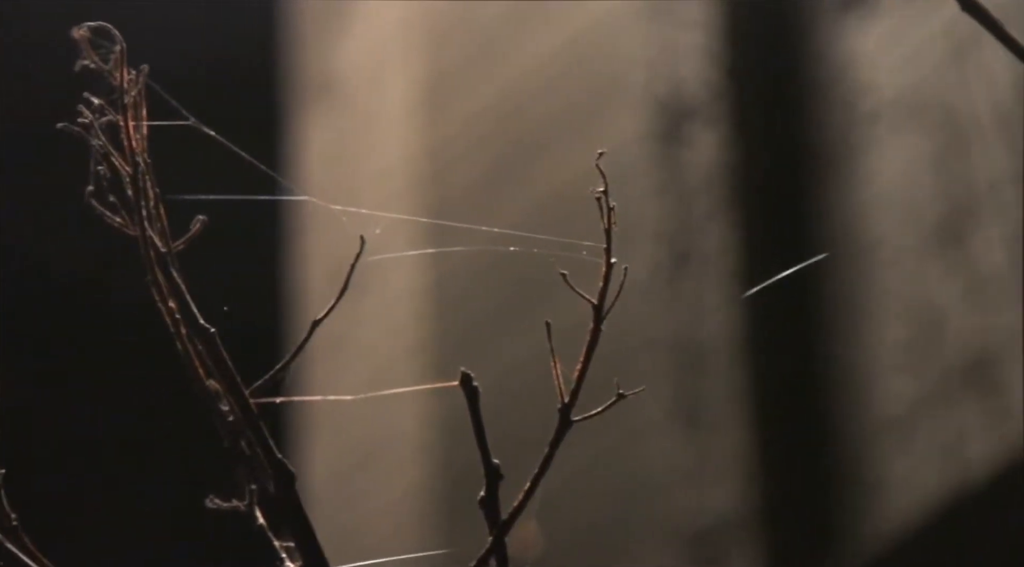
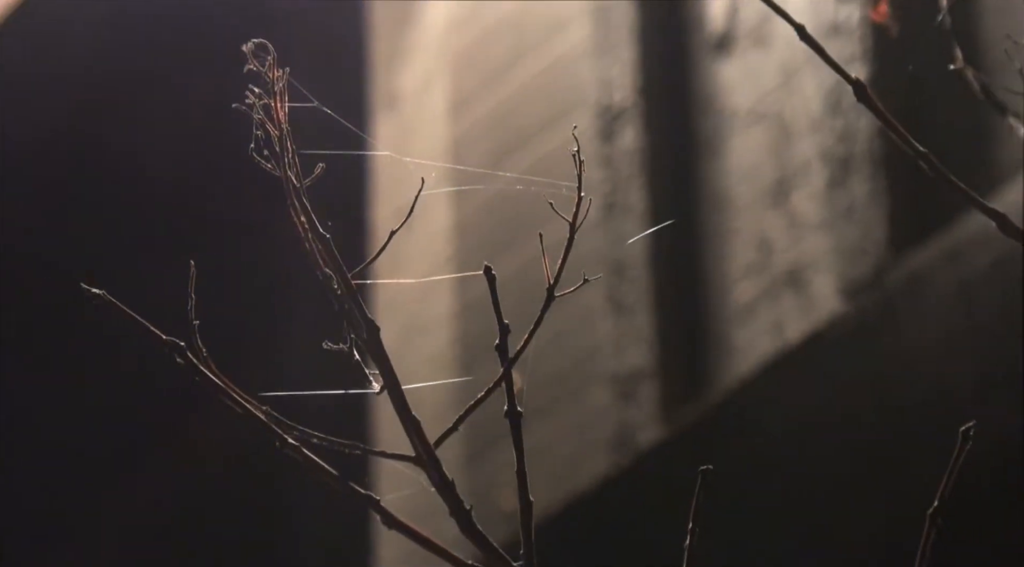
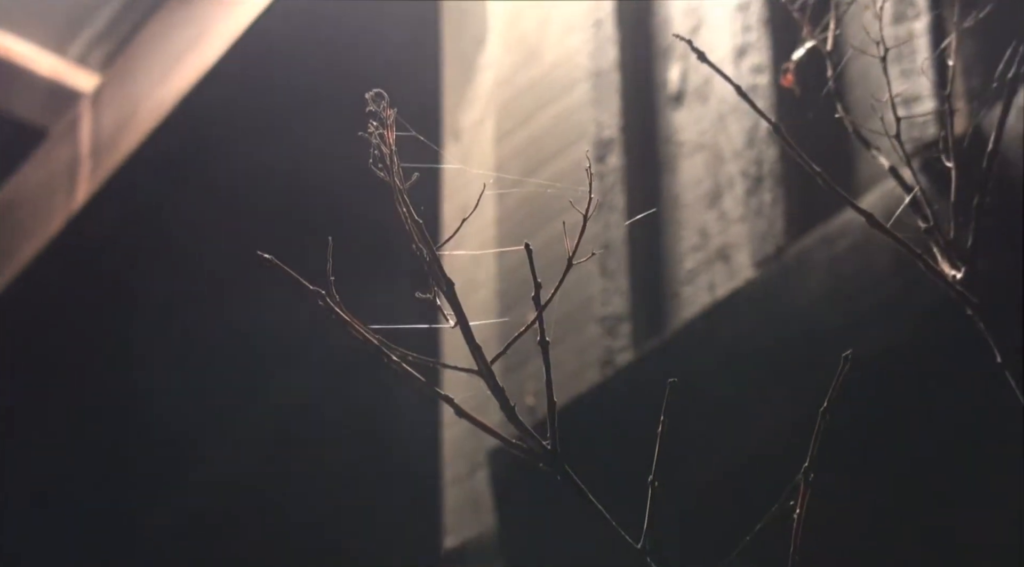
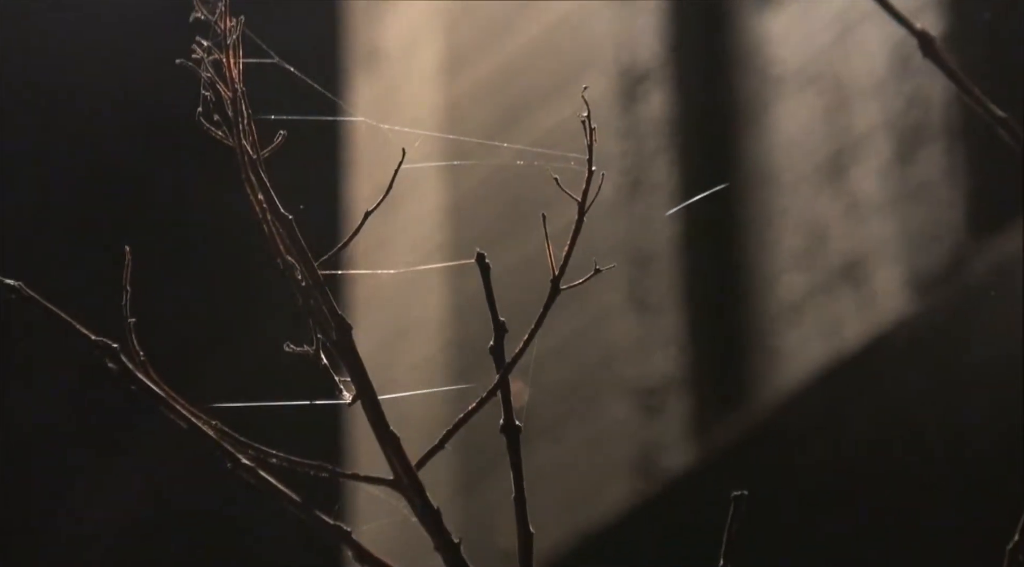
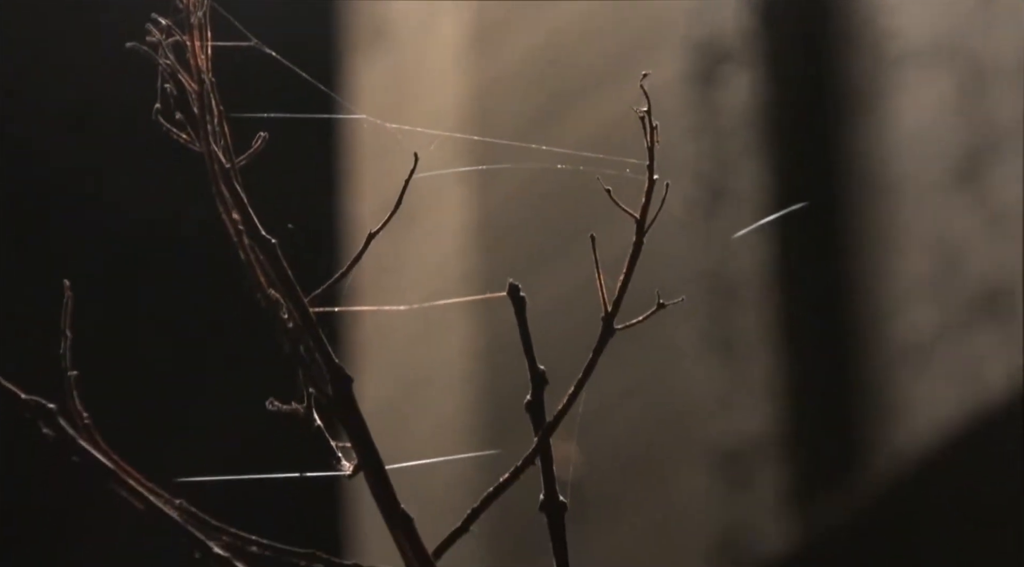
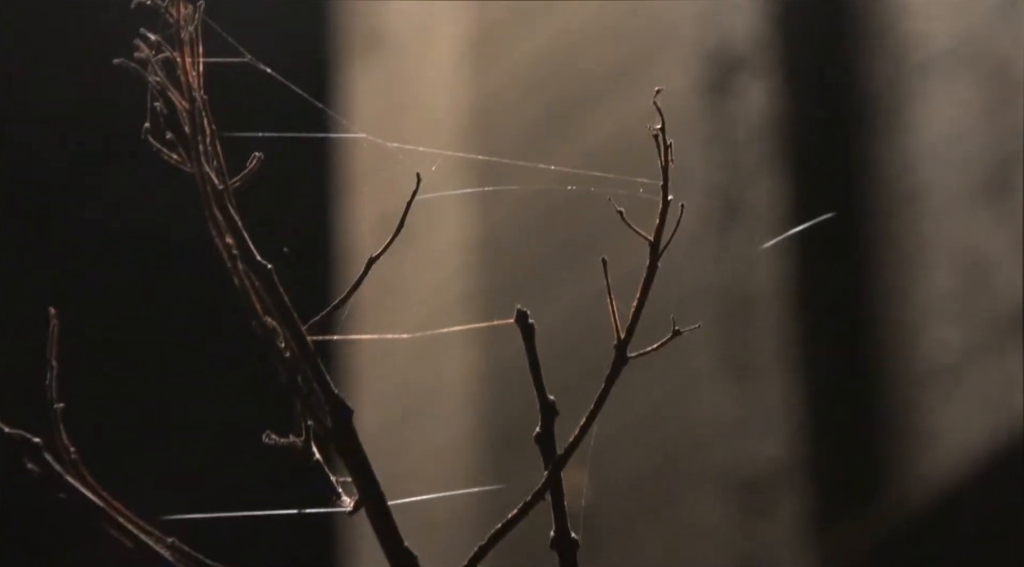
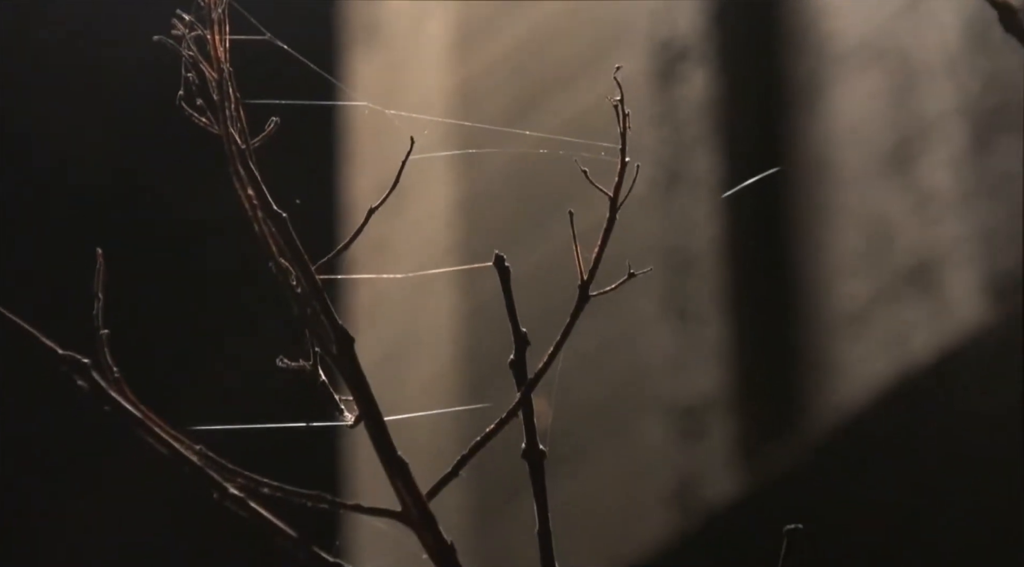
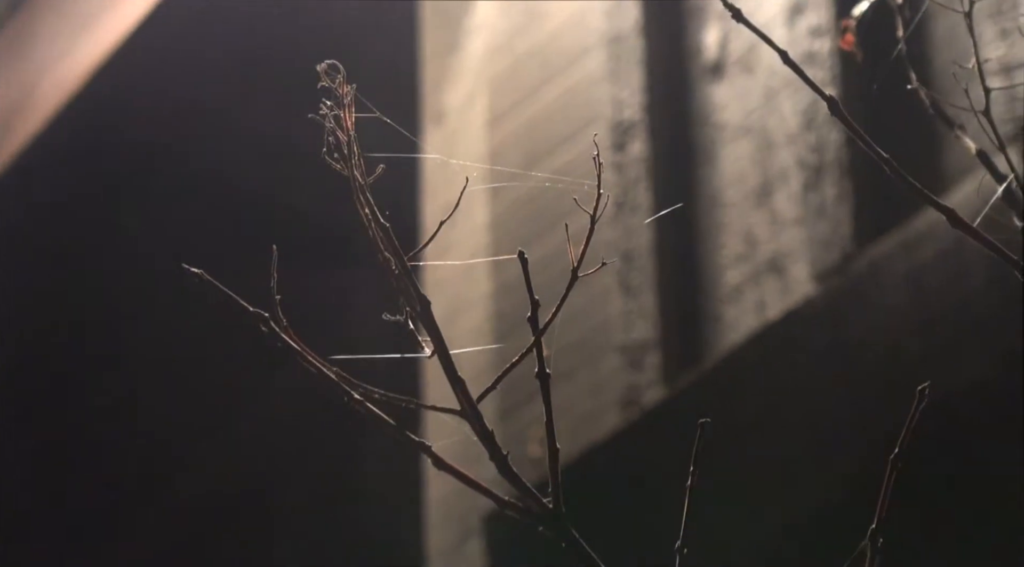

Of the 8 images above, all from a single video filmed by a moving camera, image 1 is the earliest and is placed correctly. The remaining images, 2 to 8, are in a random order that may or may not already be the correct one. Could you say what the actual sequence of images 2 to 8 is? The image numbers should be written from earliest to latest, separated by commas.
6, 5, 7, 4, 2, 8, 3
